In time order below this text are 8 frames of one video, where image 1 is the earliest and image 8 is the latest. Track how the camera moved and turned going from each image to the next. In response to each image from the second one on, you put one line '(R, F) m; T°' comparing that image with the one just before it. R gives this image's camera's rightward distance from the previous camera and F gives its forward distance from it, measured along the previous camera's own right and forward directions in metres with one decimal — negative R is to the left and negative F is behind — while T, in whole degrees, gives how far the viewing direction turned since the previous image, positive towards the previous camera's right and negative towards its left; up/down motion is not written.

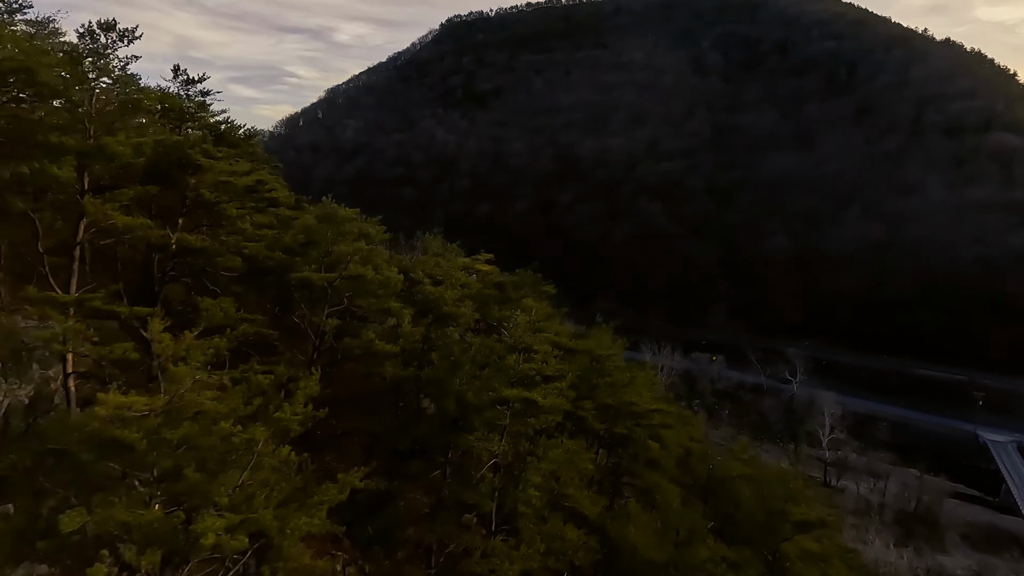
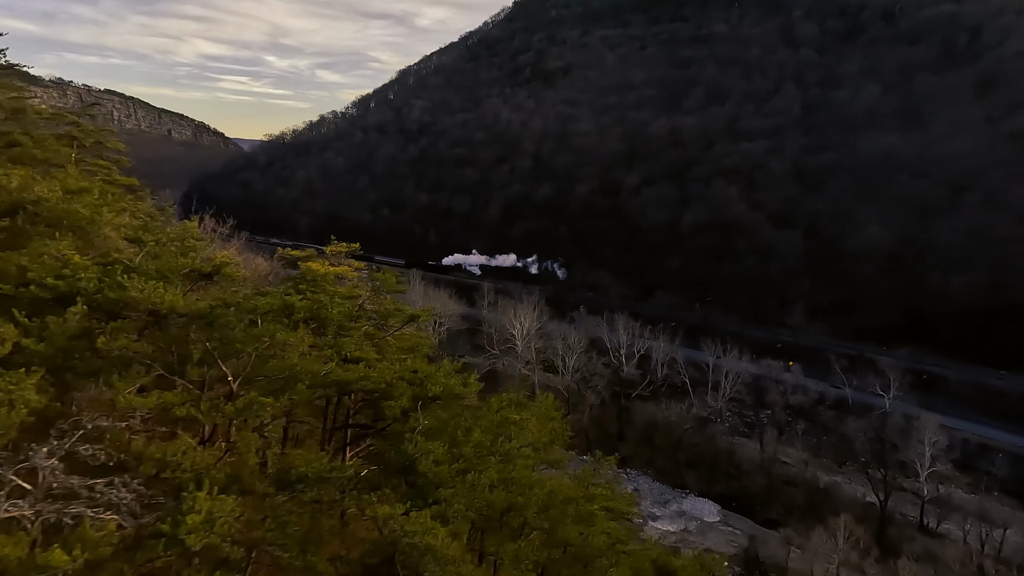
(+1.8, +4.0) m; -7°
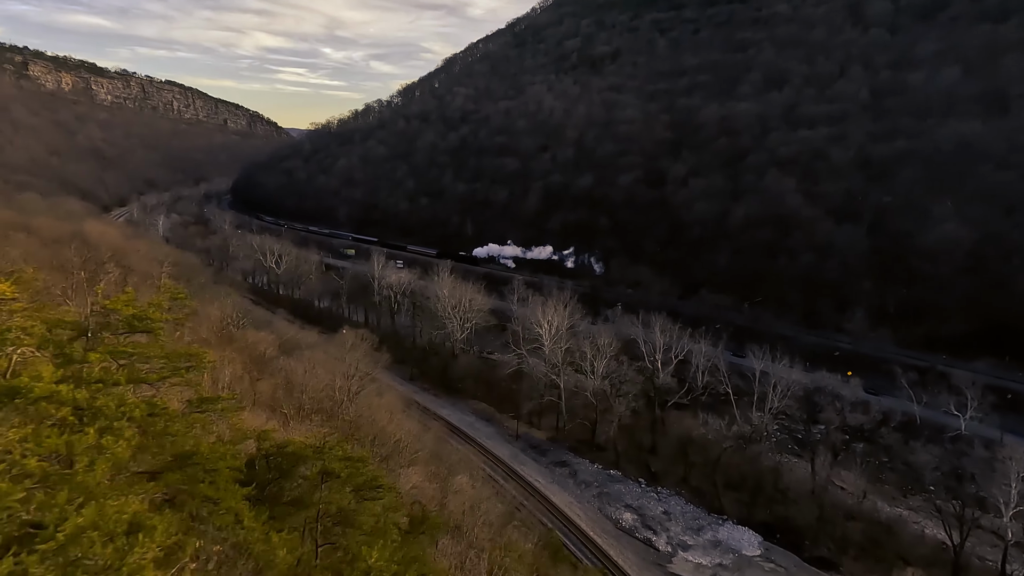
(+1.3, +2.8) m; -5°
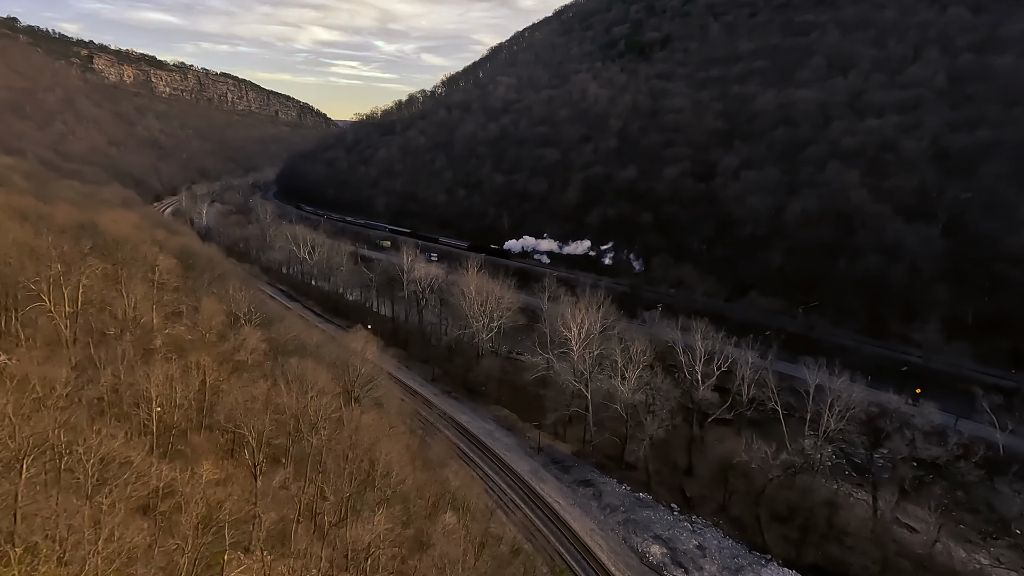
(+1.1, +2.9) m; -4°
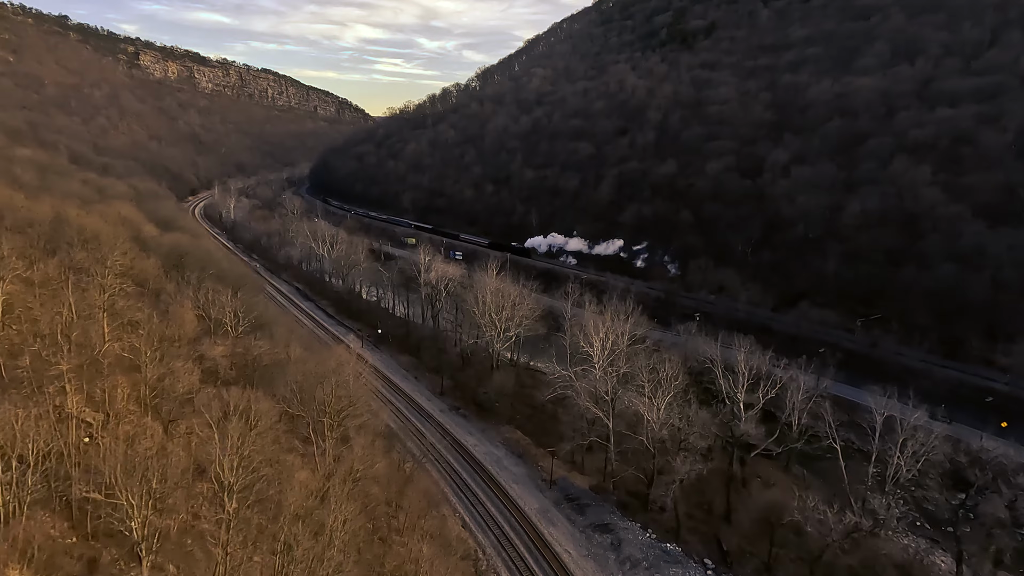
(+1.2, +4.2) m; -4°
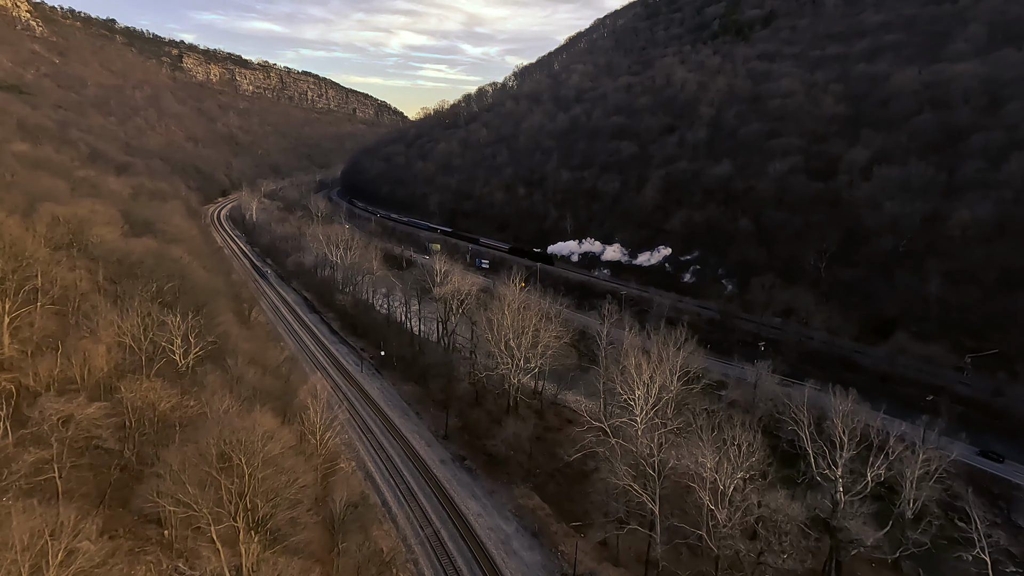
(+0.8, +7.1) m; -4°
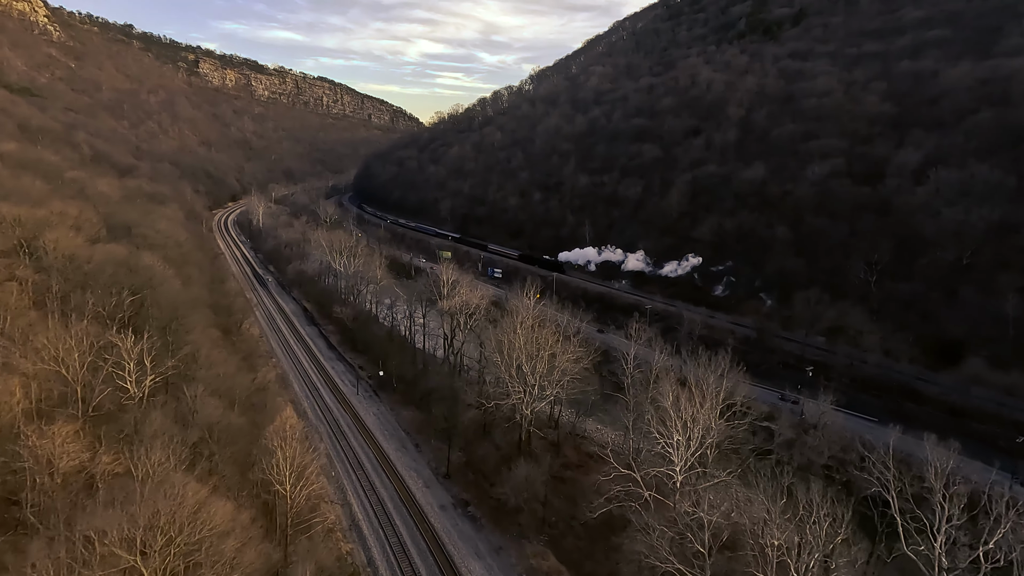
(0.0, +4.1) m; -1°
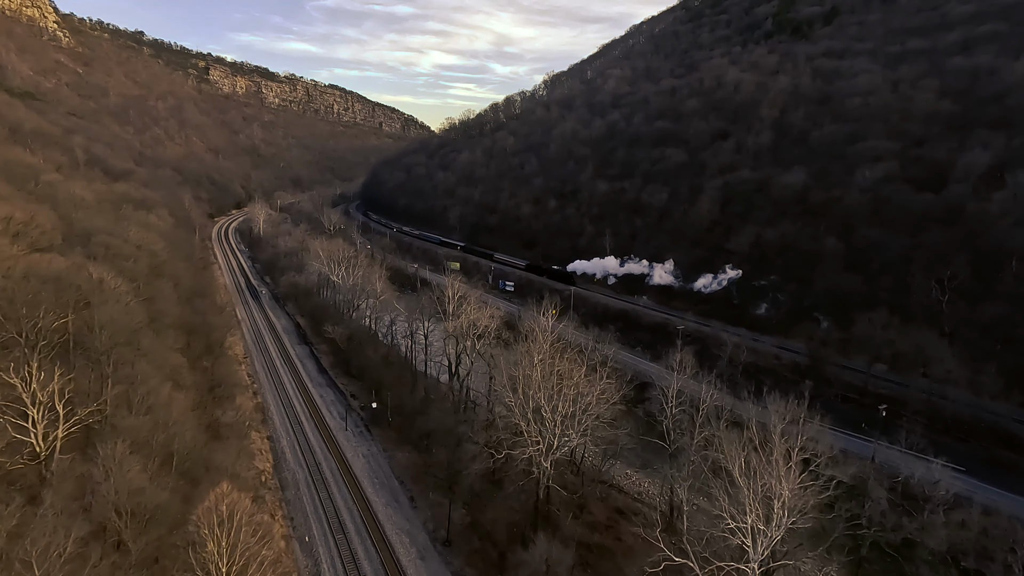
(-0.3, +5.1) m; -1°
